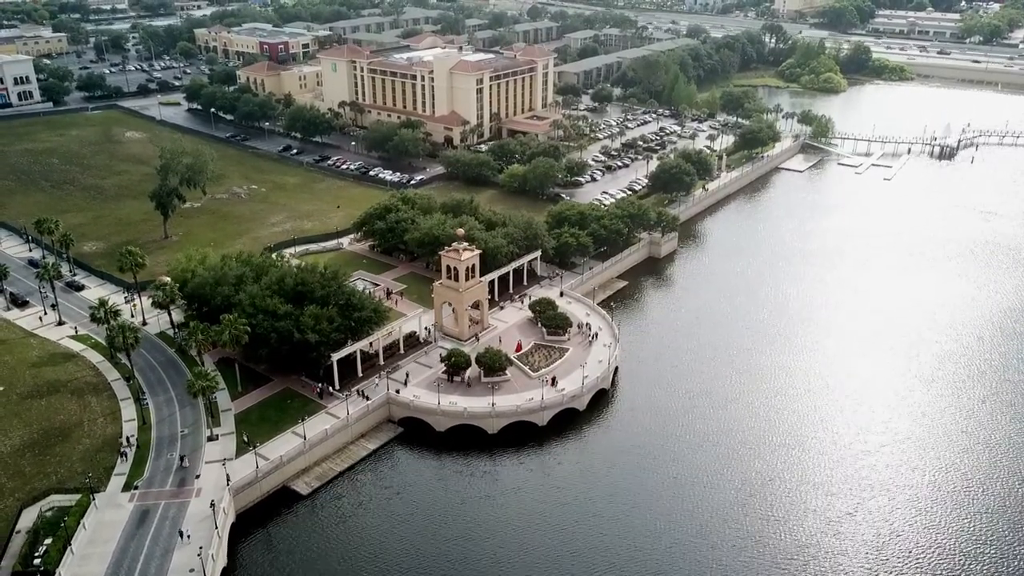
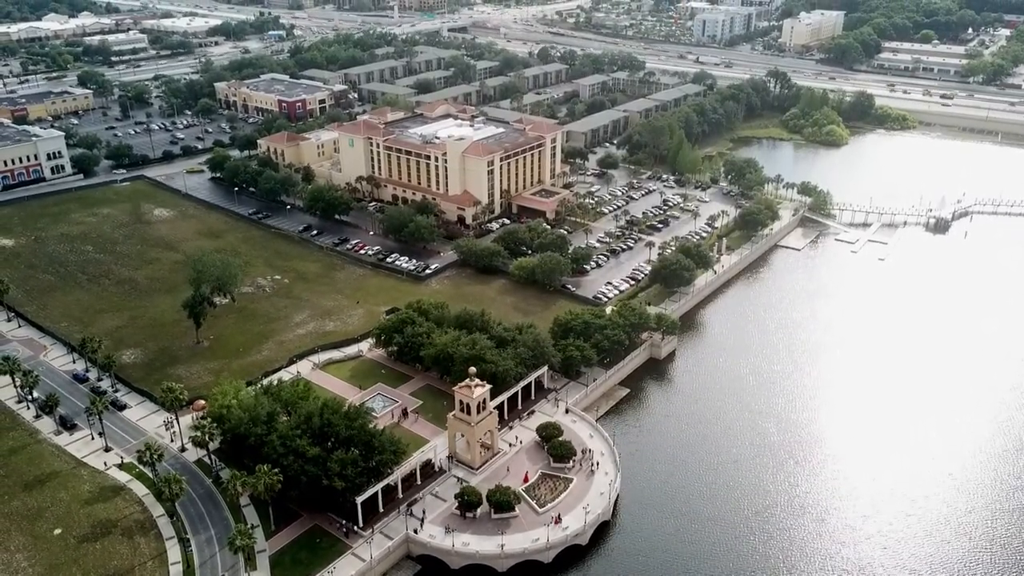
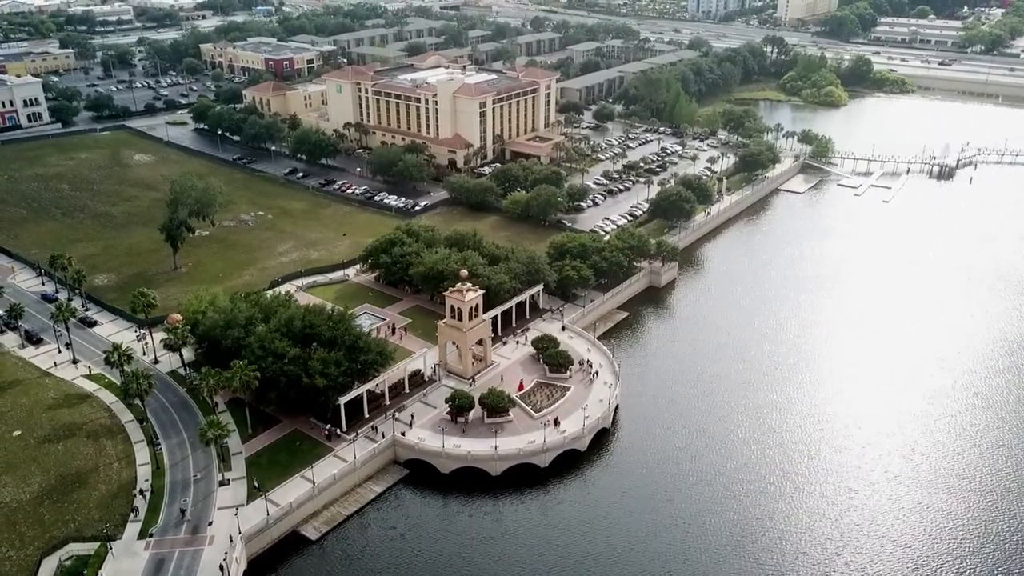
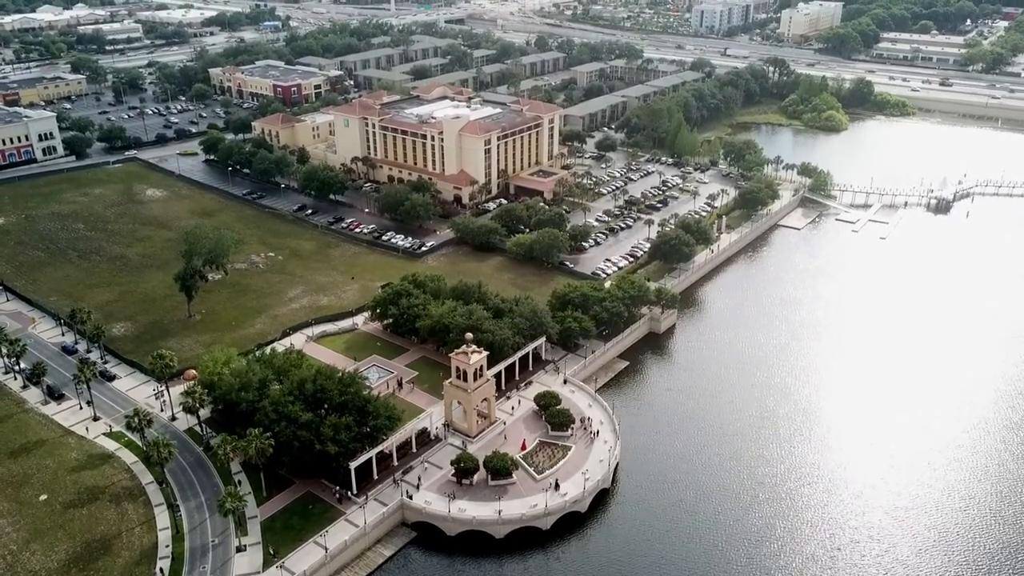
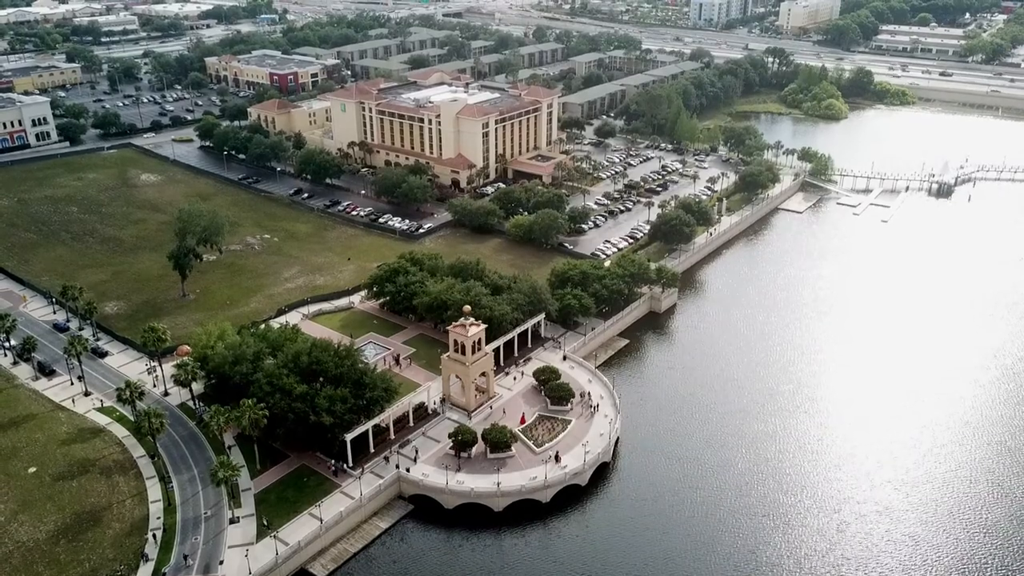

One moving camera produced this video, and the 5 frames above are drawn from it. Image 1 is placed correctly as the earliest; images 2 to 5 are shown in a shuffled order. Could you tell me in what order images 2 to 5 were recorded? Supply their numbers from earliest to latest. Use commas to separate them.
3, 5, 4, 2
